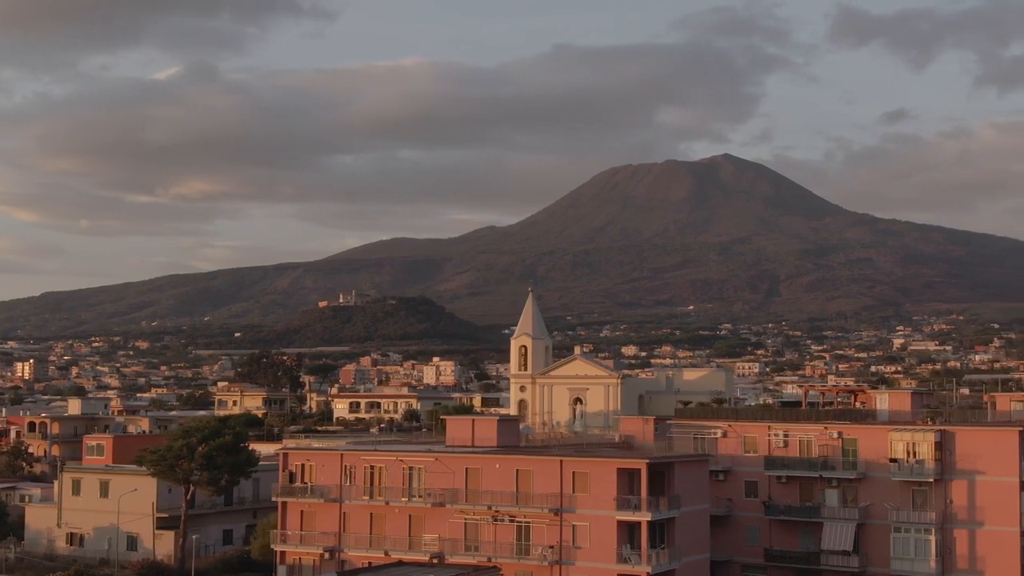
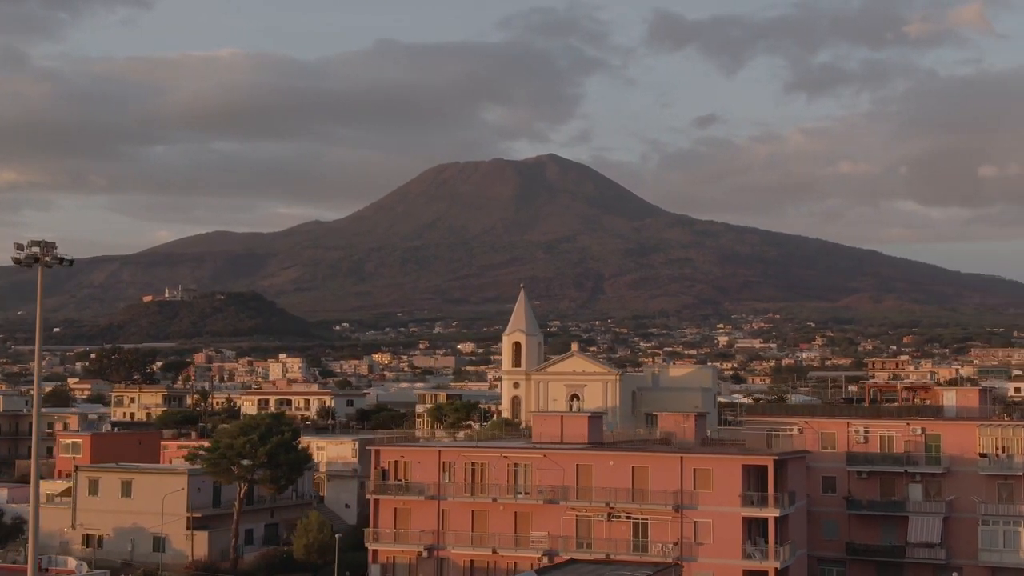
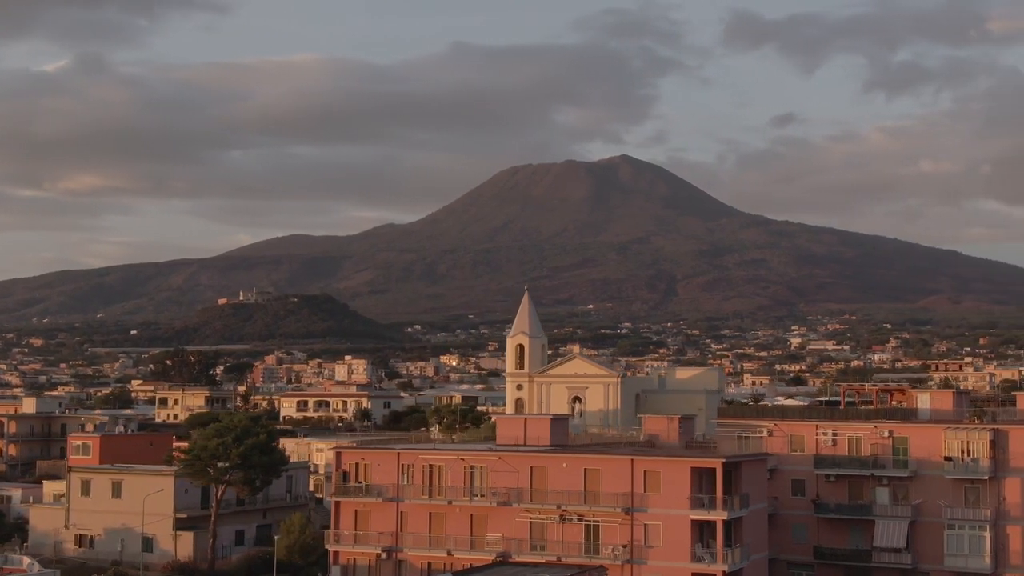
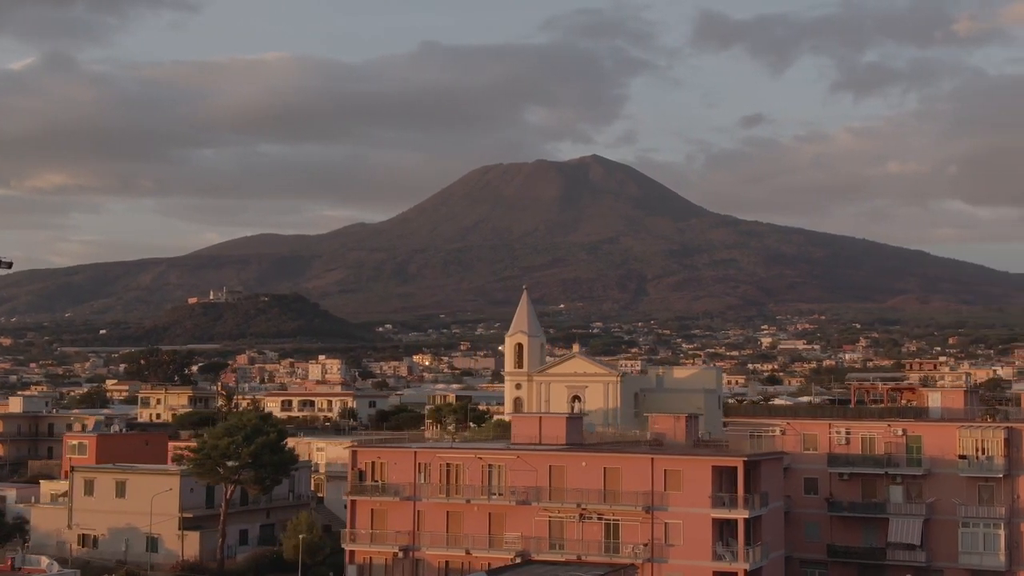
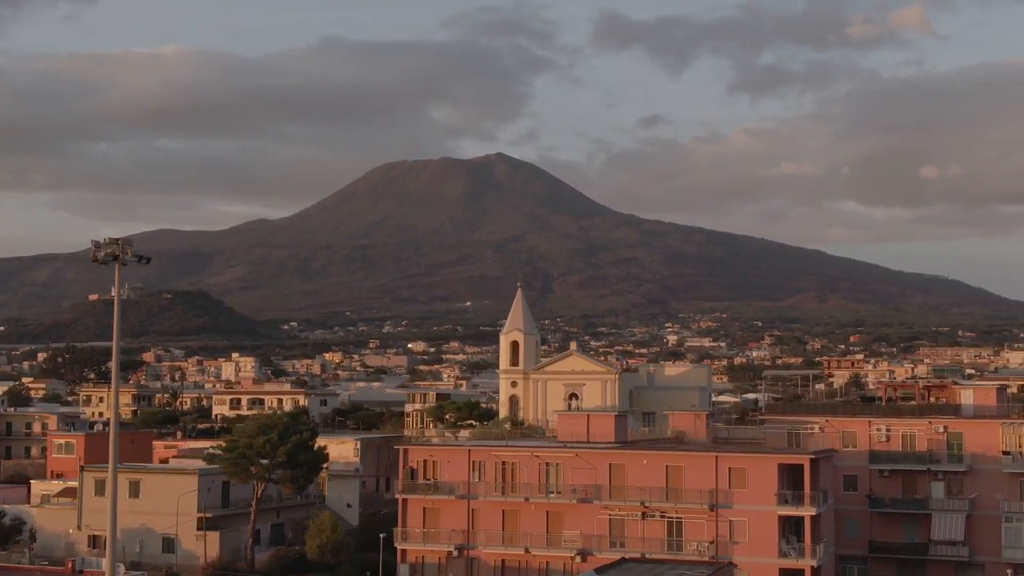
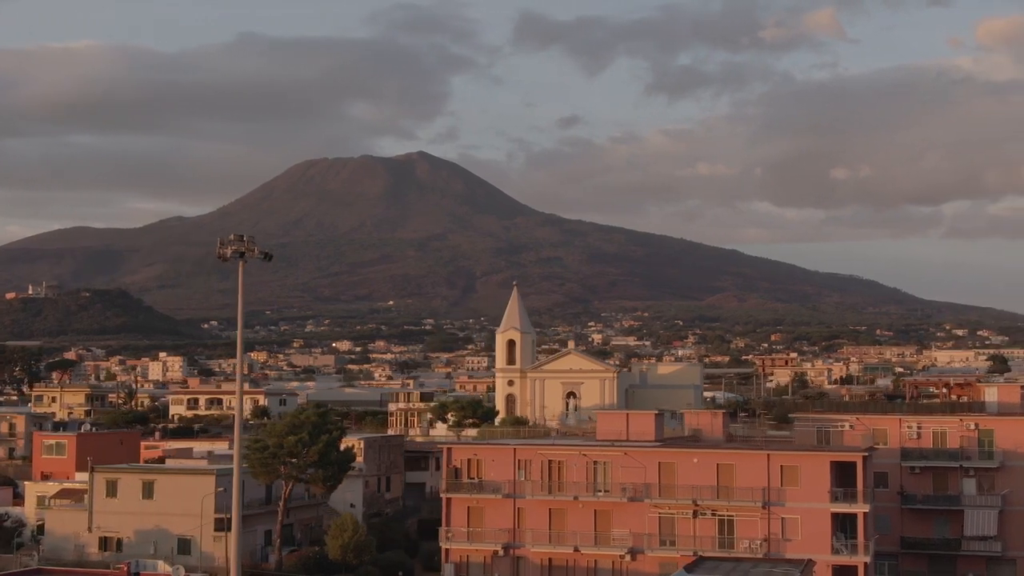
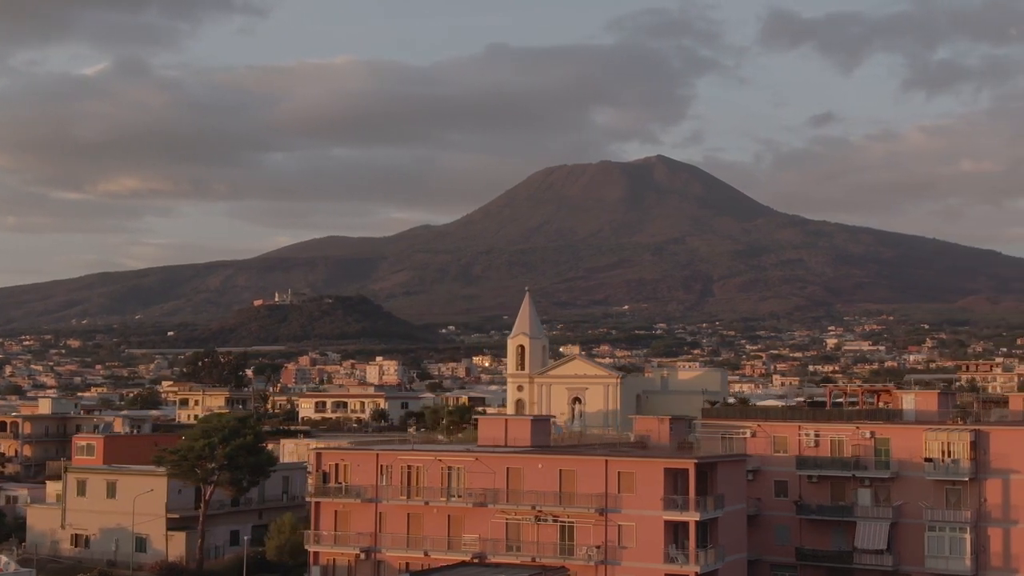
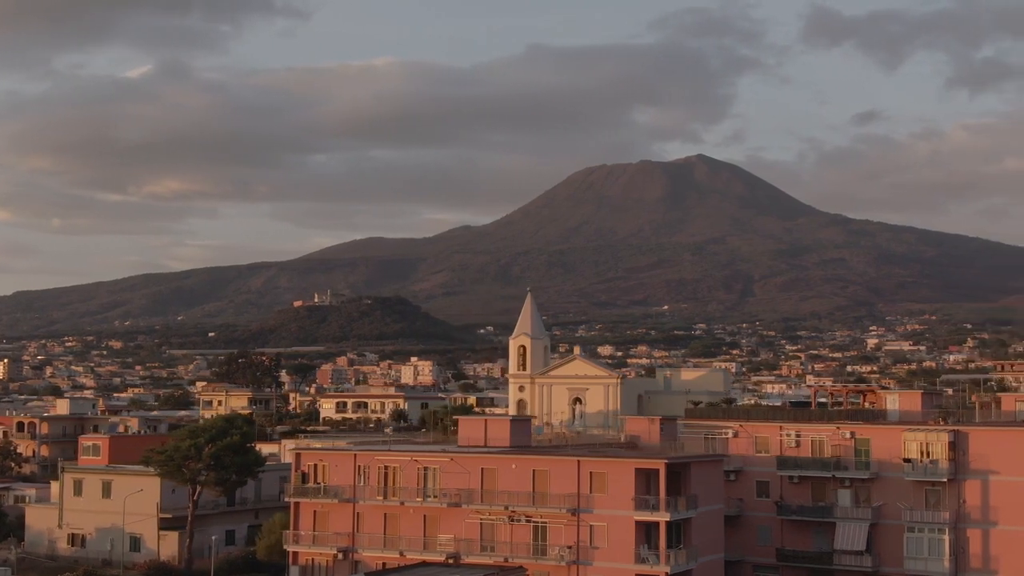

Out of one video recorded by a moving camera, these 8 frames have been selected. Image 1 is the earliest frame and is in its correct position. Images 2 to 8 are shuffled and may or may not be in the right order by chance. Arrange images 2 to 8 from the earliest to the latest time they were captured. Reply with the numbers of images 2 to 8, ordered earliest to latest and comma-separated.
8, 7, 3, 4, 2, 5, 6
